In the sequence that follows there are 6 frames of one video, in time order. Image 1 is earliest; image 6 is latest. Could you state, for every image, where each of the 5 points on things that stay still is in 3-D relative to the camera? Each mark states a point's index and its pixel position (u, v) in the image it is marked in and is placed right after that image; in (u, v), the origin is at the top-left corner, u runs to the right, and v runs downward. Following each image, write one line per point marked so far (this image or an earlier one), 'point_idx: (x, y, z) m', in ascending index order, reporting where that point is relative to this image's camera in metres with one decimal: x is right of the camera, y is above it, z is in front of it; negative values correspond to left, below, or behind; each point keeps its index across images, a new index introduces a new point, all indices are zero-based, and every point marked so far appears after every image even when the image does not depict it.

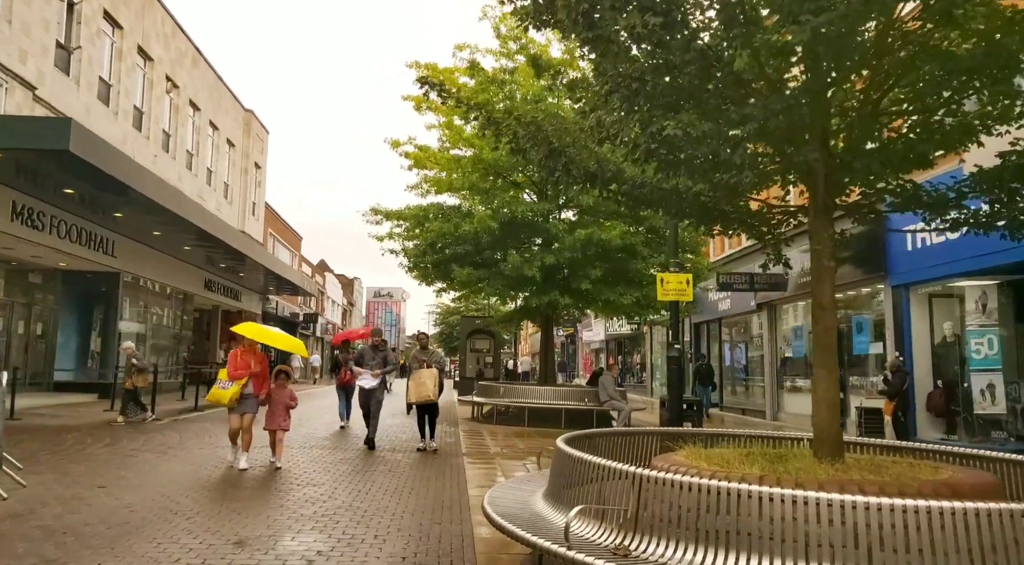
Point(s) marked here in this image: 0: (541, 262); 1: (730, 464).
0: (+0.6, +0.4, +14.4) m
1: (+1.4, -1.1, +4.5) m
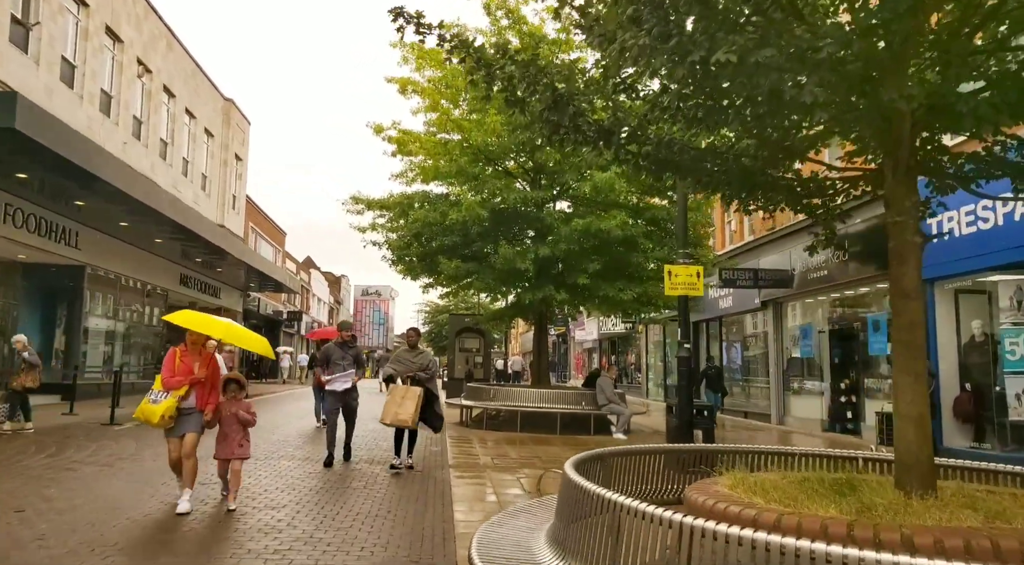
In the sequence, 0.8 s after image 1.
0: (+0.4, +0.5, +13.3) m
1: (+1.4, -1.0, +3.5) m
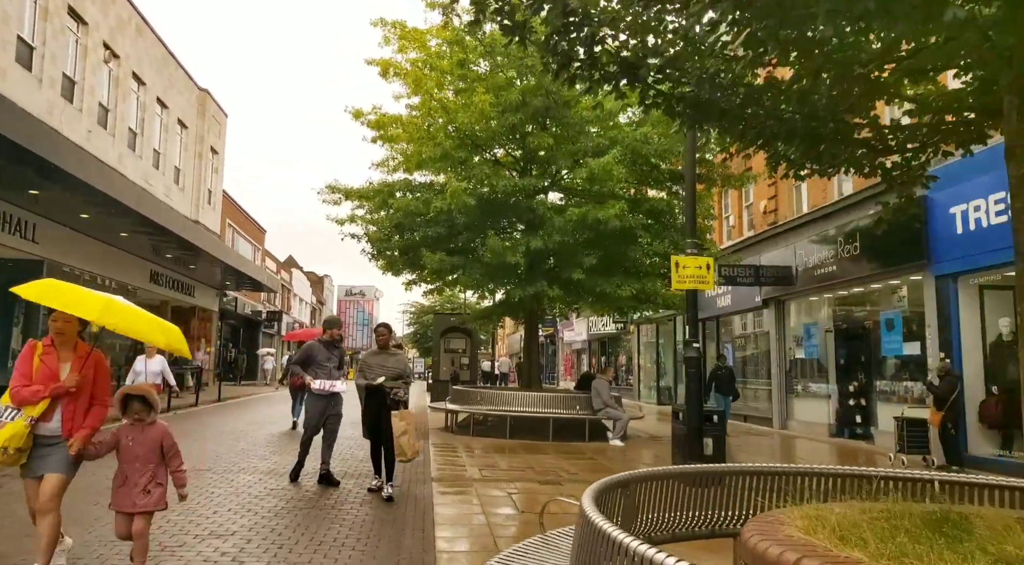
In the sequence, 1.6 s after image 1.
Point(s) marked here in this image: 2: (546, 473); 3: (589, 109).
0: (+0.2, +0.6, +12.3) m
1: (+1.4, -0.9, +2.5) m
2: (+0.5, -2.5, +9.6) m
3: (+1.4, +3.0, +12.7) m
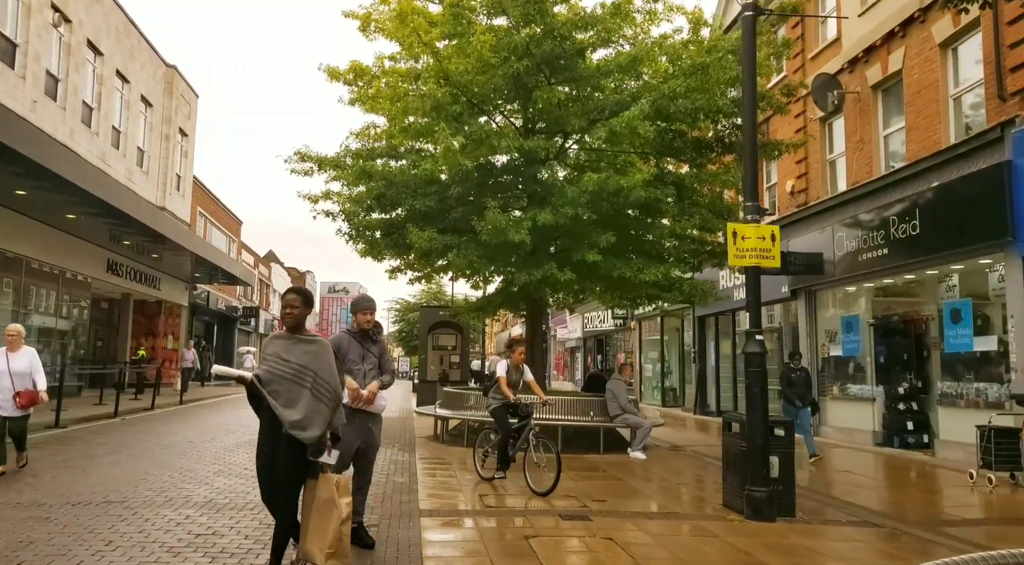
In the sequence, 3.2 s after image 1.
0: (+0.3, +0.8, +10.3) m
1: (+1.6, -0.7, +0.6) m
2: (+0.6, -2.3, +7.6) m
3: (+1.4, +3.3, +10.7) m
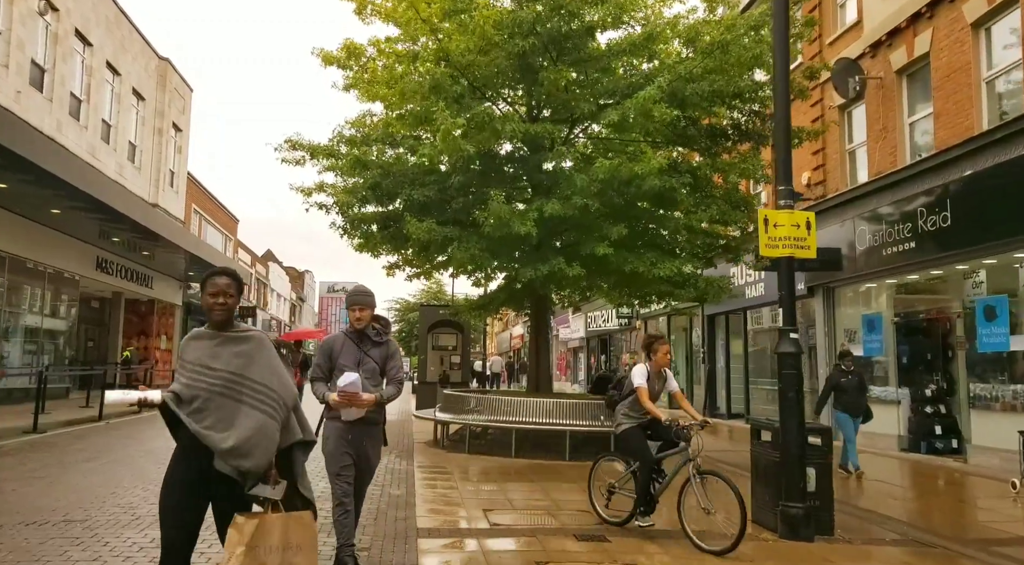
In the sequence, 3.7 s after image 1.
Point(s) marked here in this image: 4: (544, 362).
0: (+0.3, +0.9, +9.7) m
1: (+1.7, -0.6, -0.1) m
2: (+0.6, -2.2, +7.0) m
3: (+1.5, +3.4, +10.1) m
4: (+0.5, -1.3, +12.3) m
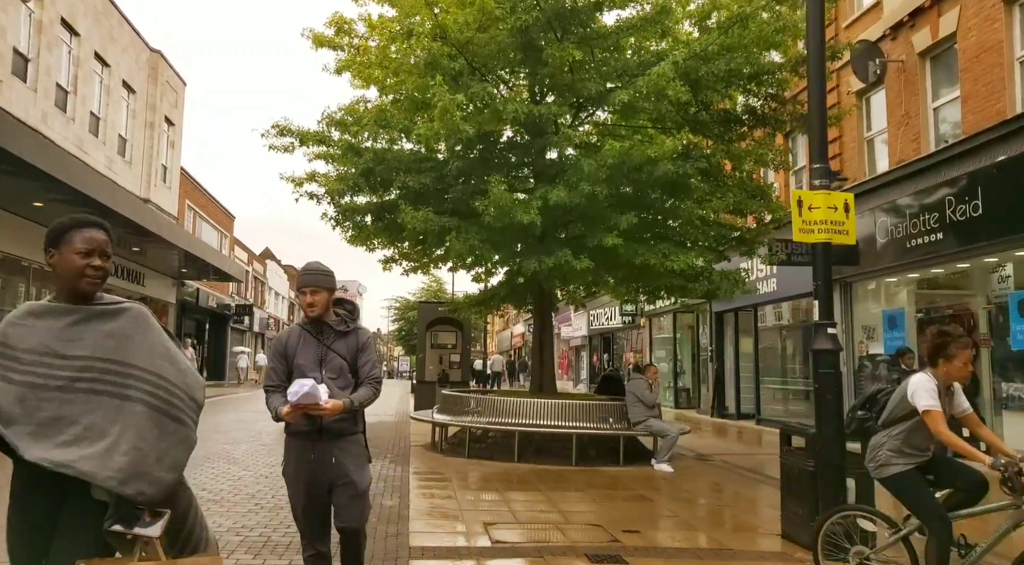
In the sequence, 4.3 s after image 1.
0: (+0.4, +1.0, +9.0) m
1: (+1.7, -0.6, -0.8) m
2: (+0.7, -2.1, +6.3) m
3: (+1.5, +3.4, +9.4) m
4: (+0.6, -1.2, +11.7) m
